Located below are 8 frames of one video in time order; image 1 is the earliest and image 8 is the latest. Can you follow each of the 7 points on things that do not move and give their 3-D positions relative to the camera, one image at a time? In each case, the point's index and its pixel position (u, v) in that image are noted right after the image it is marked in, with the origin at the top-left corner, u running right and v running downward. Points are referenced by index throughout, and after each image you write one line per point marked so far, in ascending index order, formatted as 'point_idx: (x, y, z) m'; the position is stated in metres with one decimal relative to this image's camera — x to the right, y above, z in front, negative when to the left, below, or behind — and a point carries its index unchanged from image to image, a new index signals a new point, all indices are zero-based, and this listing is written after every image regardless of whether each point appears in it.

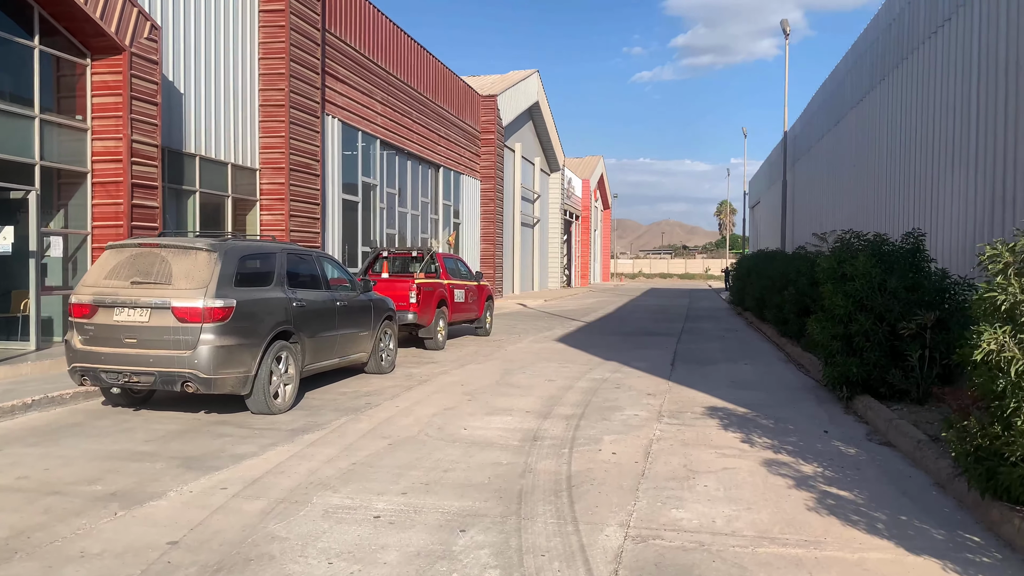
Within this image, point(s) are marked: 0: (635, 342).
0: (+2.4, -1.0, +15.6) m
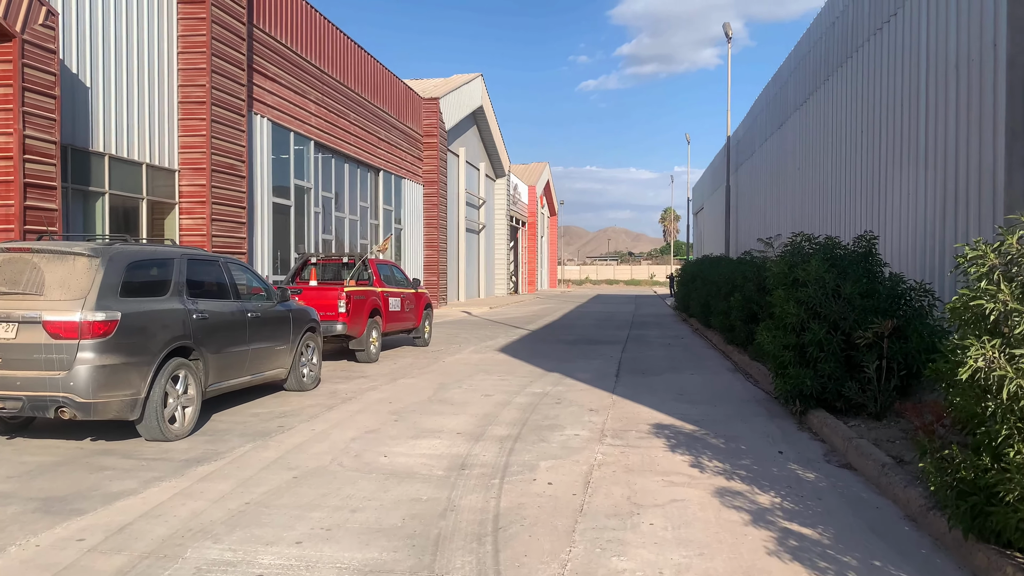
0: (+1.3, -1.2, +15.0) m
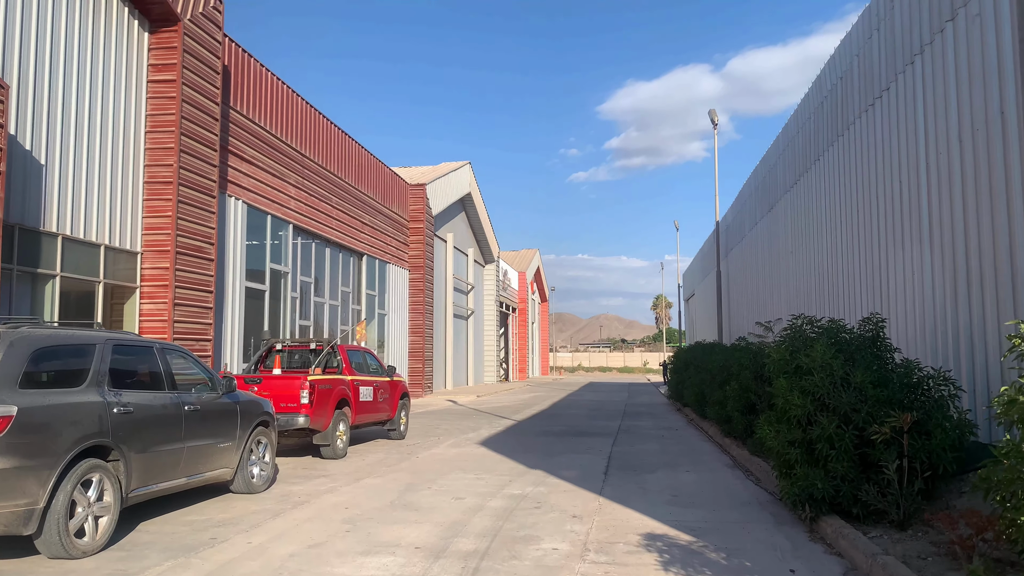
0: (+1.0, -2.7, +14.0) m
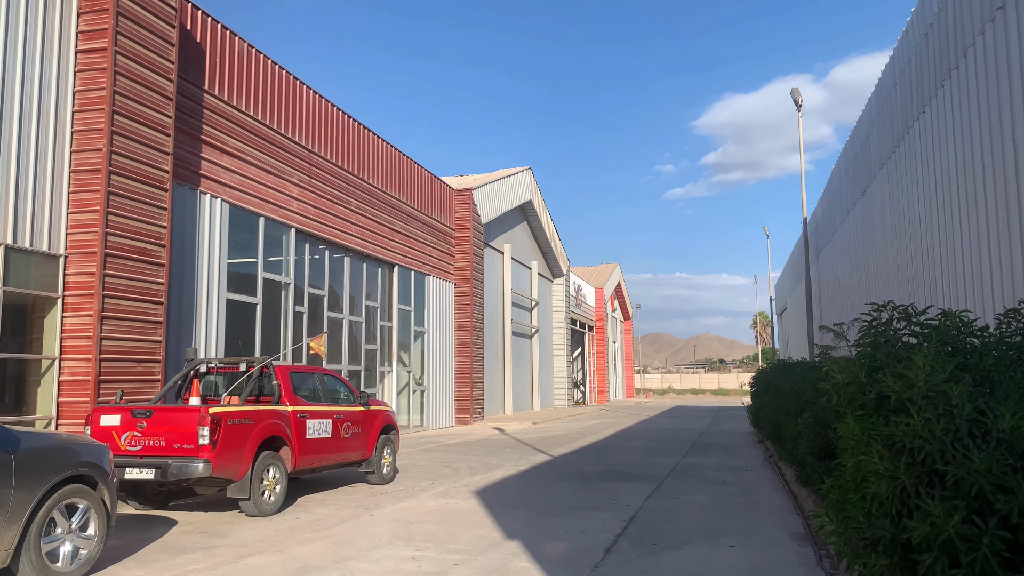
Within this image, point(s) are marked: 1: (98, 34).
0: (+1.1, -2.8, +10.8) m
1: (-5.9, +3.6, +11.3) m
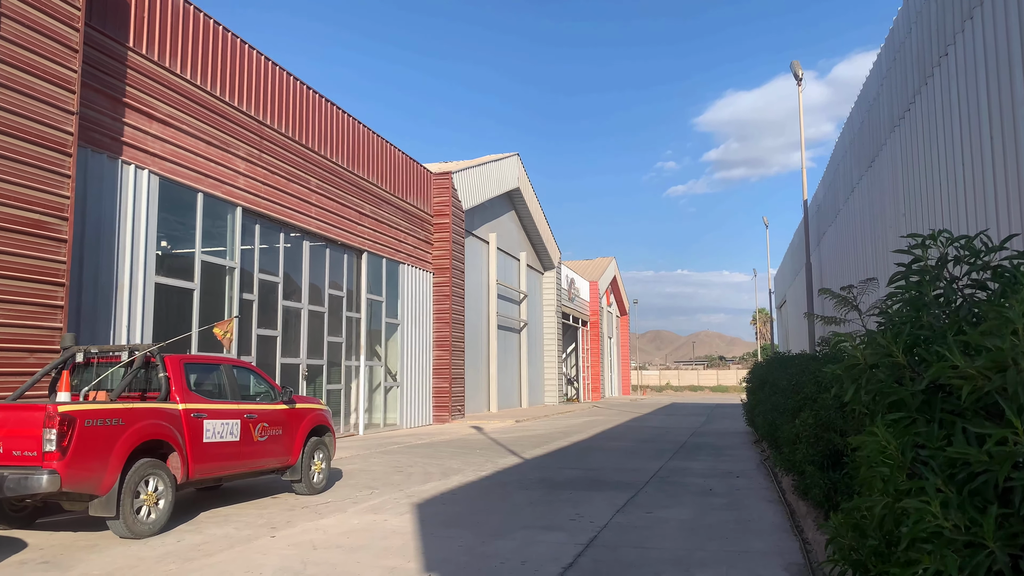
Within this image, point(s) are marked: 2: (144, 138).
0: (+0.4, -2.5, +9.2) m
1: (-6.5, +3.9, +9.7) m
2: (-6.0, +2.4, +12.9) m
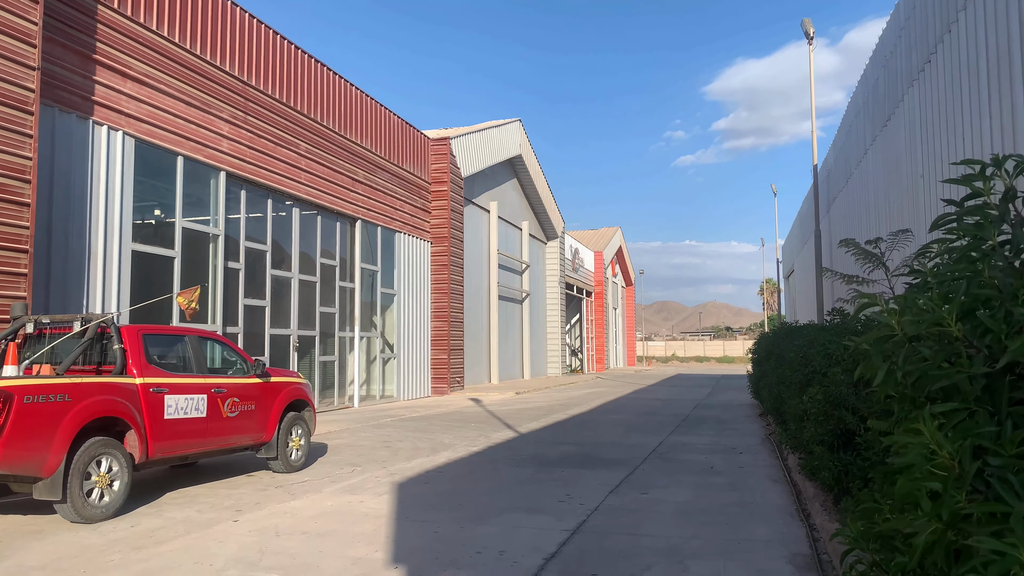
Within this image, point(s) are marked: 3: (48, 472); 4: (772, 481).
0: (+0.3, -2.1, +8.6) m
1: (-6.7, +4.3, +9.0) m
2: (-6.1, +2.9, +12.2) m
3: (-3.6, -1.4, +6.2) m
4: (+2.9, -2.1, +8.8) m
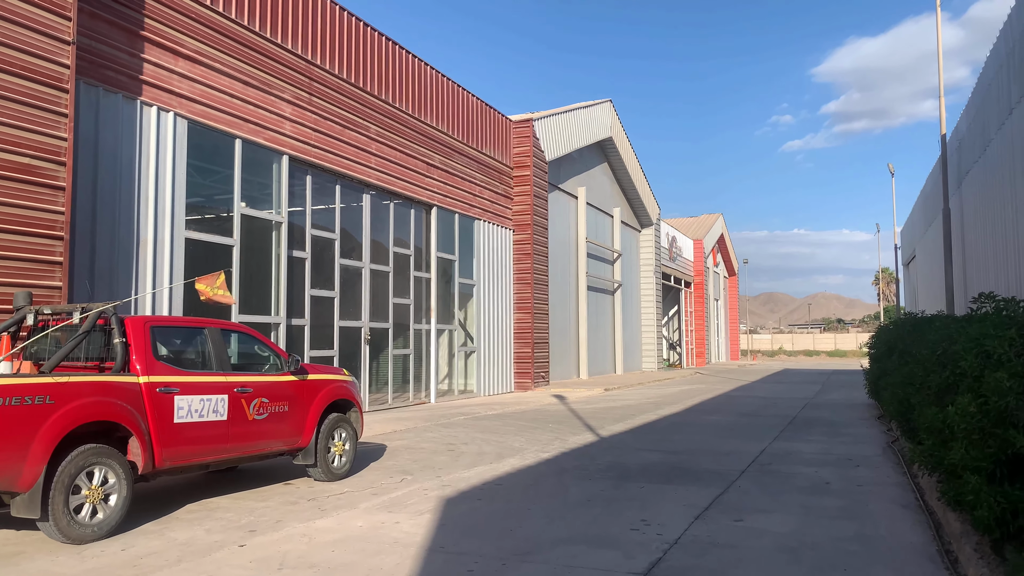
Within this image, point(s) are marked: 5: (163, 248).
0: (+0.9, -2.0, +7.3) m
1: (-6.0, +4.4, +8.4) m
2: (-5.0, +3.1, +11.6) m
3: (-3.3, -1.3, +5.3) m
4: (+3.5, -2.0, +7.1) m
5: (-5.0, +0.6, +11.3) m
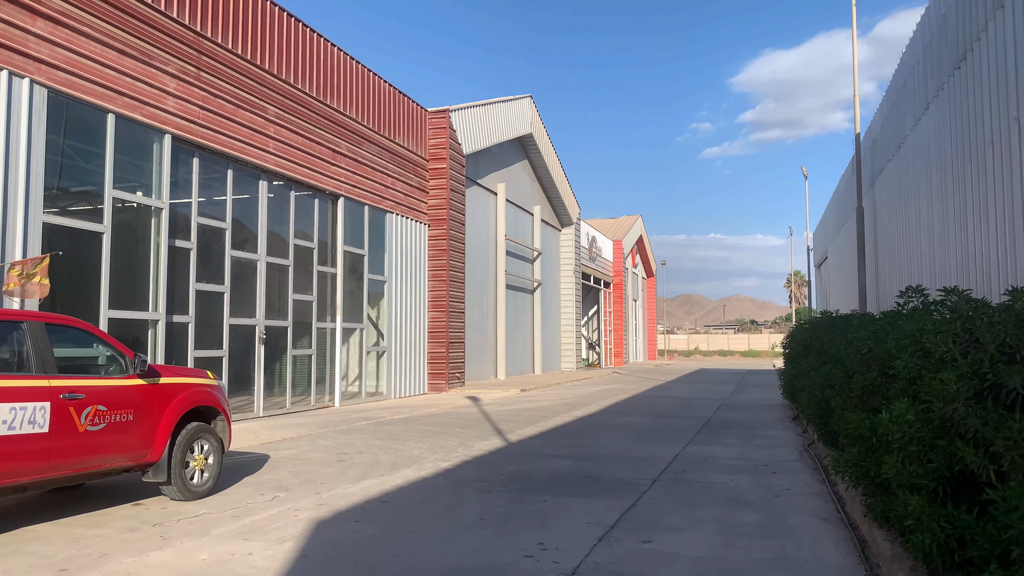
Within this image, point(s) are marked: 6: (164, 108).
0: (0.0, -1.9, +6.4) m
1: (-7.0, +4.5, +7.0) m
2: (-6.3, +3.2, +10.2) m
3: (-4.0, -1.2, +4.1) m
4: (+2.6, -1.9, +6.5) m
5: (-6.3, +0.7, +9.9) m
6: (-5.6, +2.8, +12.6) m
